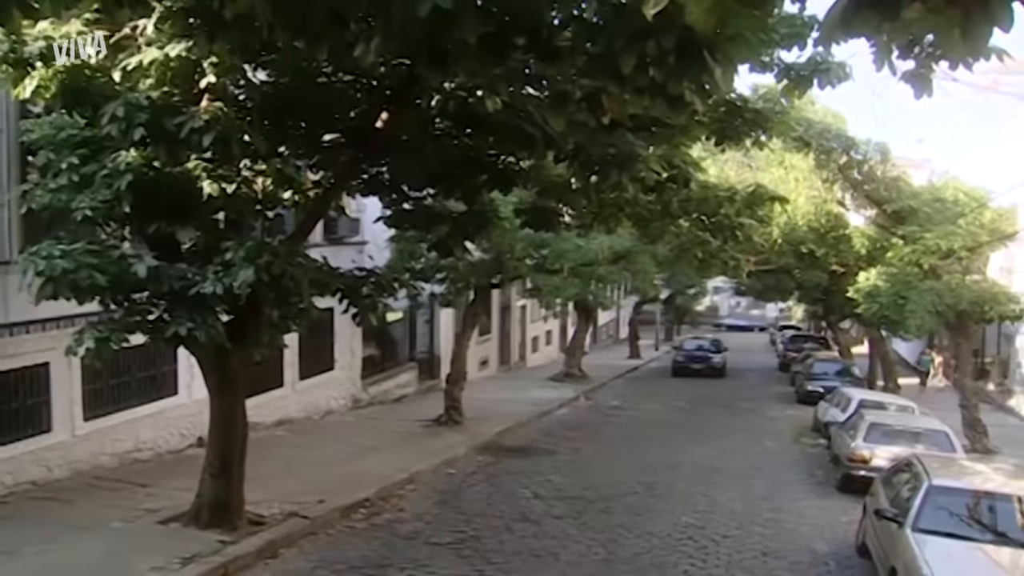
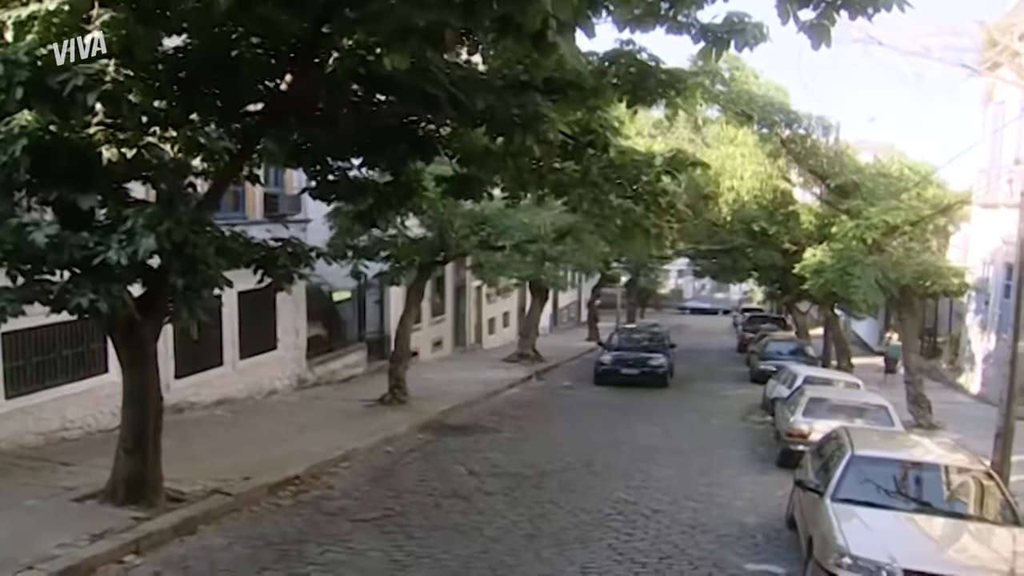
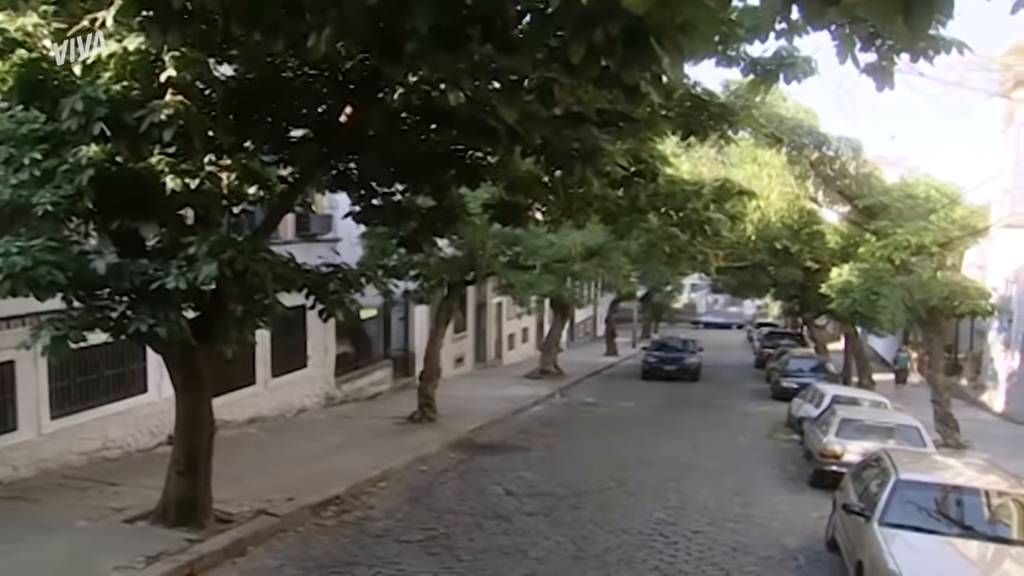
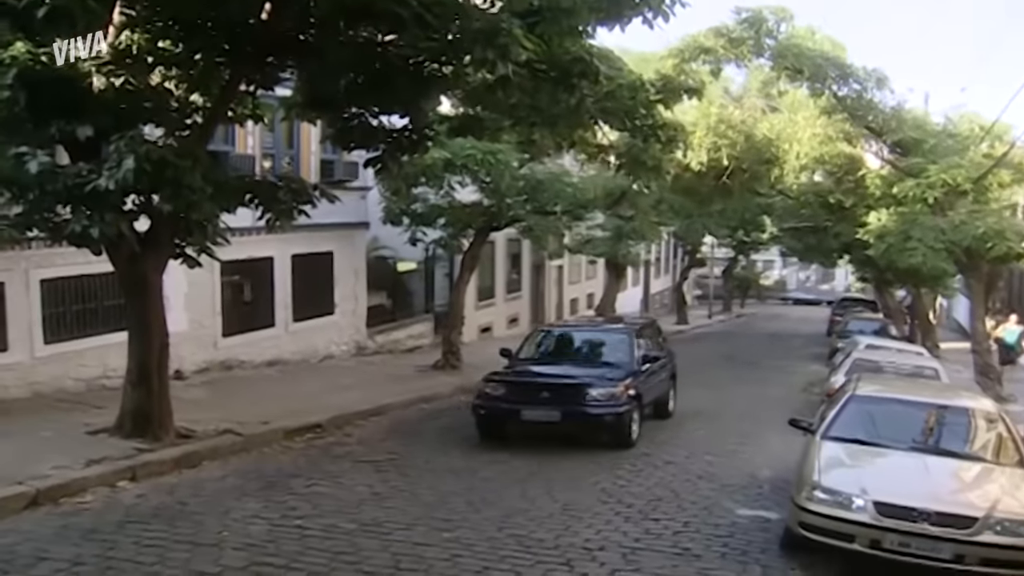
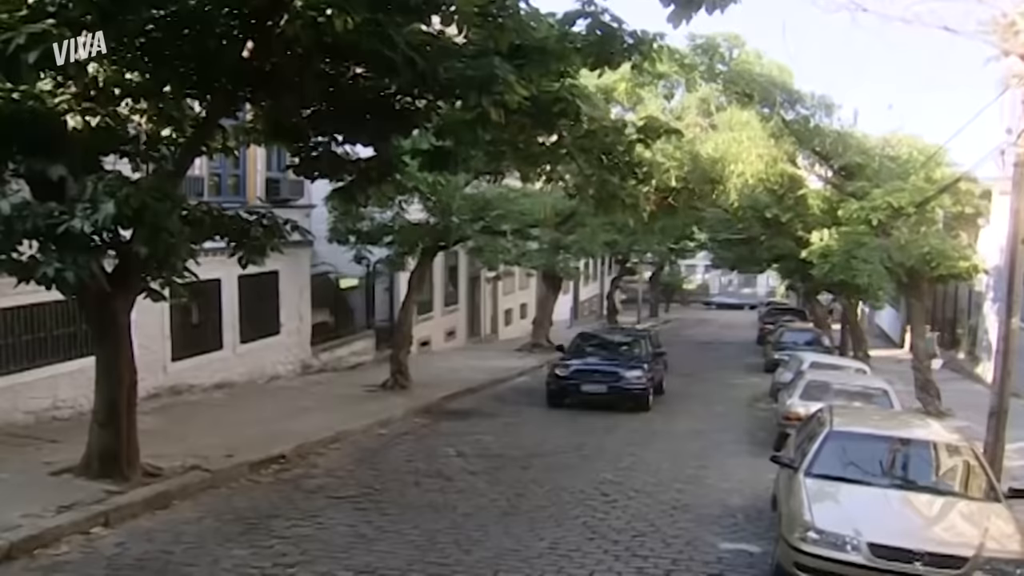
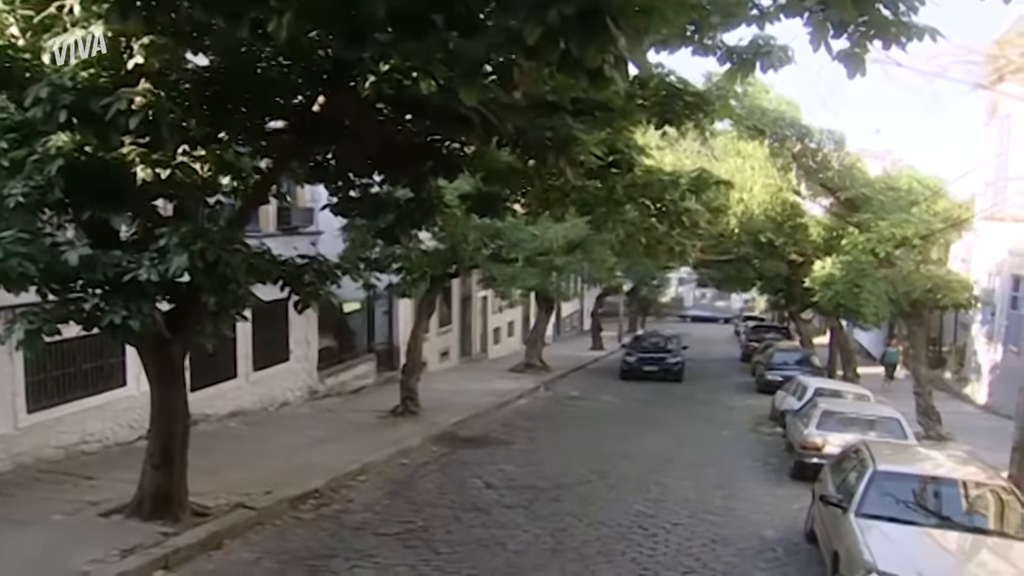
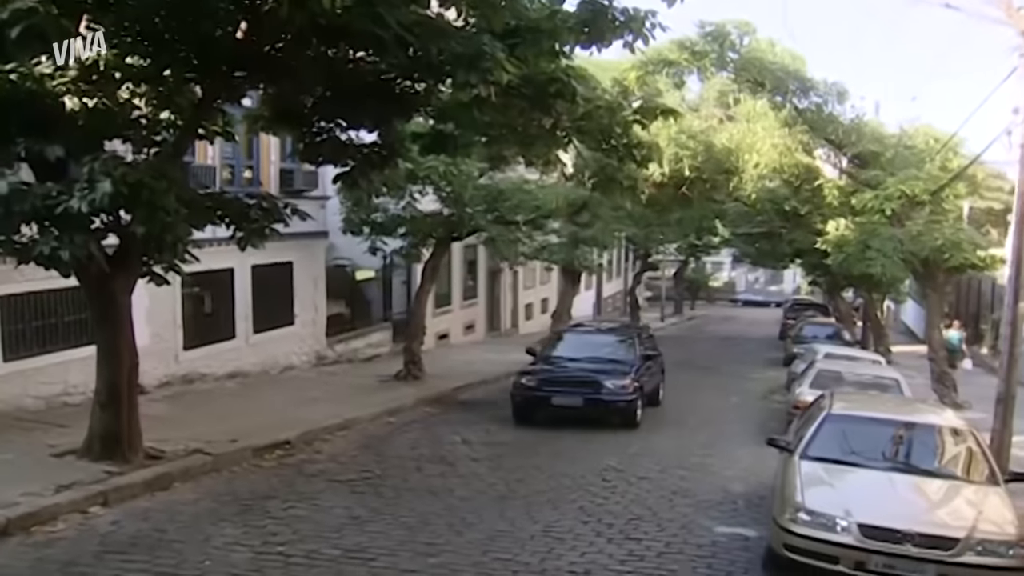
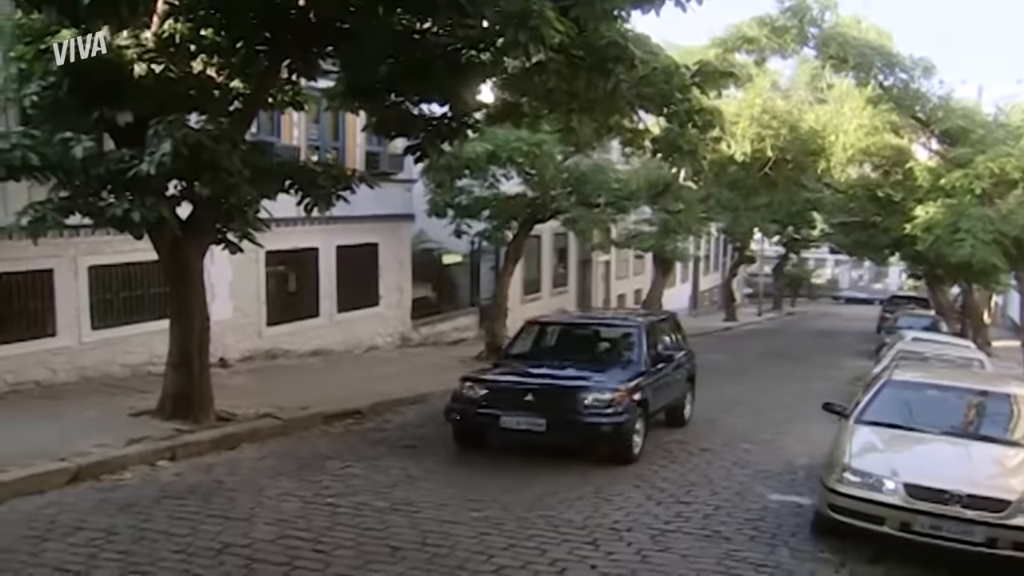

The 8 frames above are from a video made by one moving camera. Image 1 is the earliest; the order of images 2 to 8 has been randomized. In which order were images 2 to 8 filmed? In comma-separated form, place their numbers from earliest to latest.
3, 6, 2, 5, 7, 4, 8
